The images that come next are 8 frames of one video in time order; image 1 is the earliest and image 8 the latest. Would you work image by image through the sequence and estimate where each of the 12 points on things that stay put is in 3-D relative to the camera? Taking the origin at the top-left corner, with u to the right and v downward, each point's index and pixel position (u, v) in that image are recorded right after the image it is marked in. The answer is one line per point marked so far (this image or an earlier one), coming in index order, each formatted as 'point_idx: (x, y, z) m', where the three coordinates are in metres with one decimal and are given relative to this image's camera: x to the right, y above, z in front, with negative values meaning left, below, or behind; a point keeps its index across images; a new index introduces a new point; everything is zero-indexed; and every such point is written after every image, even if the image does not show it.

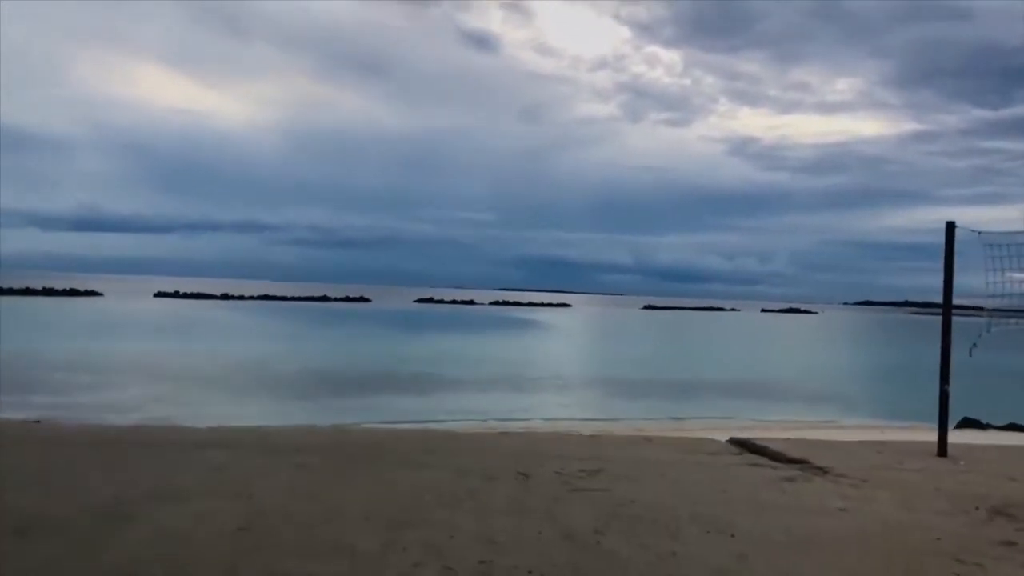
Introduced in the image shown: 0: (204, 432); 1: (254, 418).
0: (-2.7, -1.3, +8.2) m
1: (-5.2, -2.6, +18.4) m
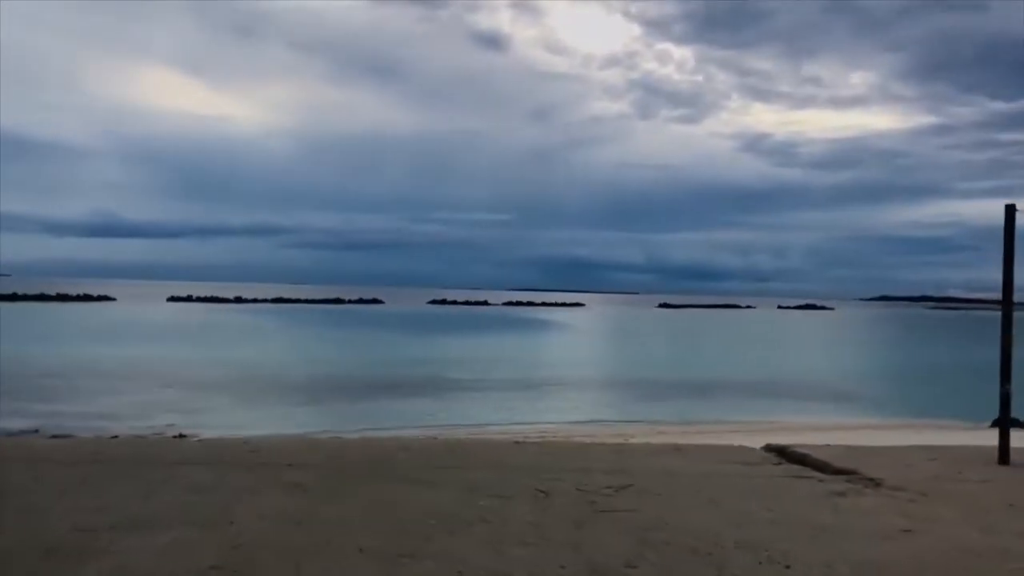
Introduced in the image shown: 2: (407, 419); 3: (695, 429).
0: (-2.6, -1.3, +7.5) m
1: (-4.9, -2.7, +17.8) m
2: (-2.1, -2.7, +18.5) m
3: (+3.2, -2.5, +16.2) m
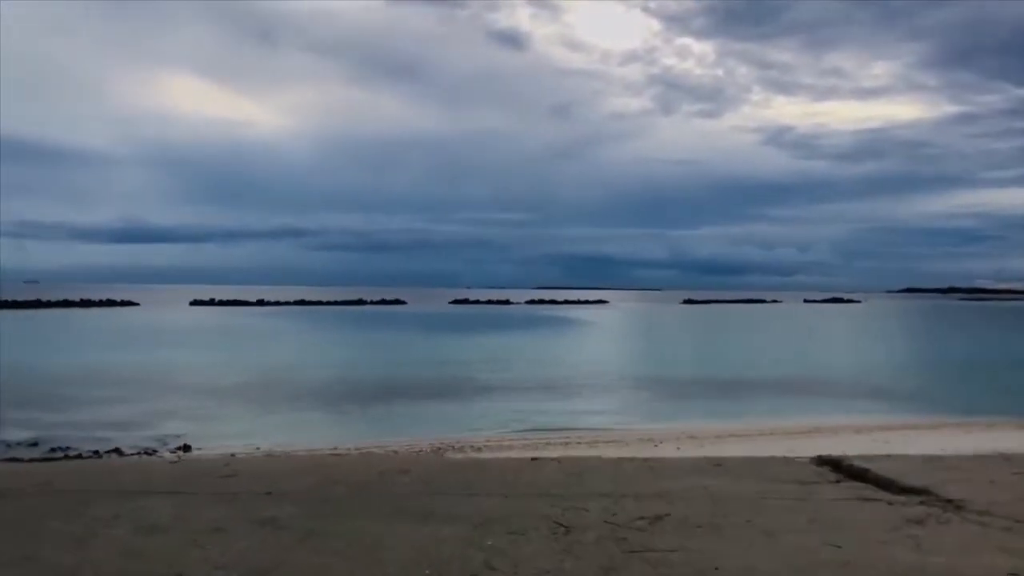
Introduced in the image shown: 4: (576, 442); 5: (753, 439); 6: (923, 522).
0: (-2.5, -1.3, +6.7) m
1: (-4.5, -2.7, +17.1) m
2: (-1.7, -2.6, +17.7) m
3: (+3.5, -2.4, +15.3) m
4: (+0.9, -2.3, +13.6) m
5: (+3.7, -2.3, +14.1) m
6: (+2.2, -1.2, +4.9) m
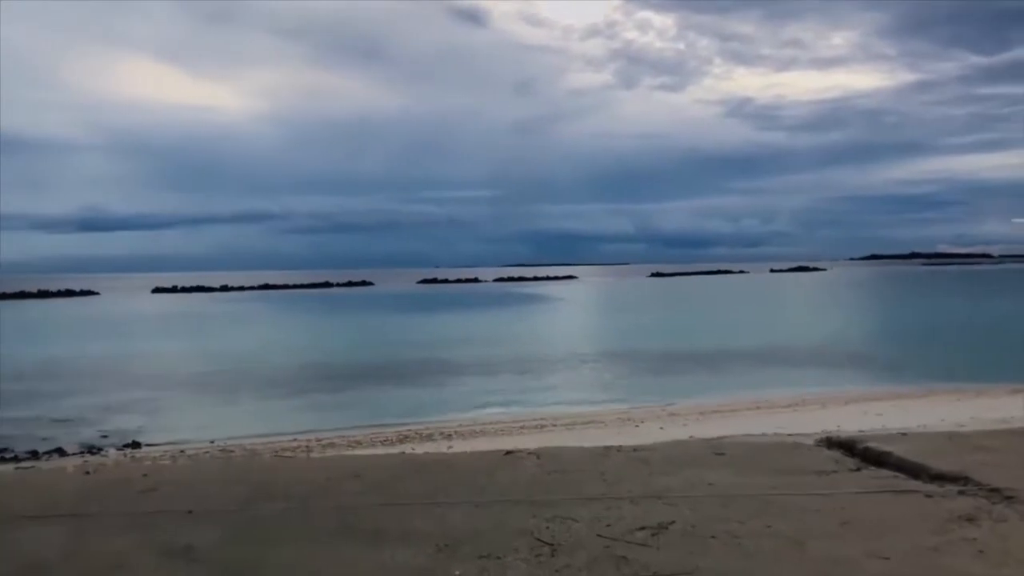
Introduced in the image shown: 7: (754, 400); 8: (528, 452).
0: (-2.7, -1.2, +5.8) m
1: (-5.0, -2.4, +16.1) m
2: (-2.2, -2.2, +16.8) m
3: (+3.1, -1.9, +14.6) m
4: (+0.5, -1.9, +12.8) m
5: (+3.2, -1.8, +13.4) m
6: (+2.1, -1.0, +4.1) m
7: (+4.1, -1.9, +15.9) m
8: (+0.1, -1.2, +6.7) m
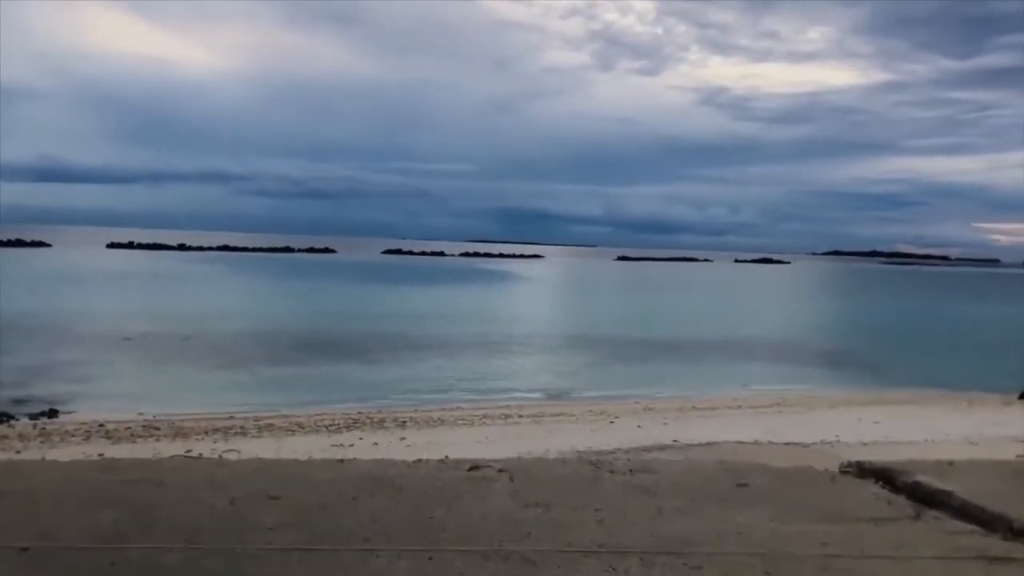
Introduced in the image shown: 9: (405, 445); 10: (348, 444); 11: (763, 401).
0: (-2.8, -0.9, +4.5) m
1: (-5.6, -1.7, +14.7) m
2: (-2.8, -1.7, +15.5) m
3: (+2.5, -1.7, +13.5) m
4: (+0.1, -1.6, +11.6) m
5: (+2.7, -1.7, +12.3) m
6: (+2.0, -1.1, +3.0) m
7: (+3.5, -1.8, +14.8) m
8: (-0.1, -1.0, +5.4) m
9: (-1.1, -1.6, +9.3) m
10: (-1.7, -1.6, +9.4) m
11: (+3.8, -1.7, +14.1) m
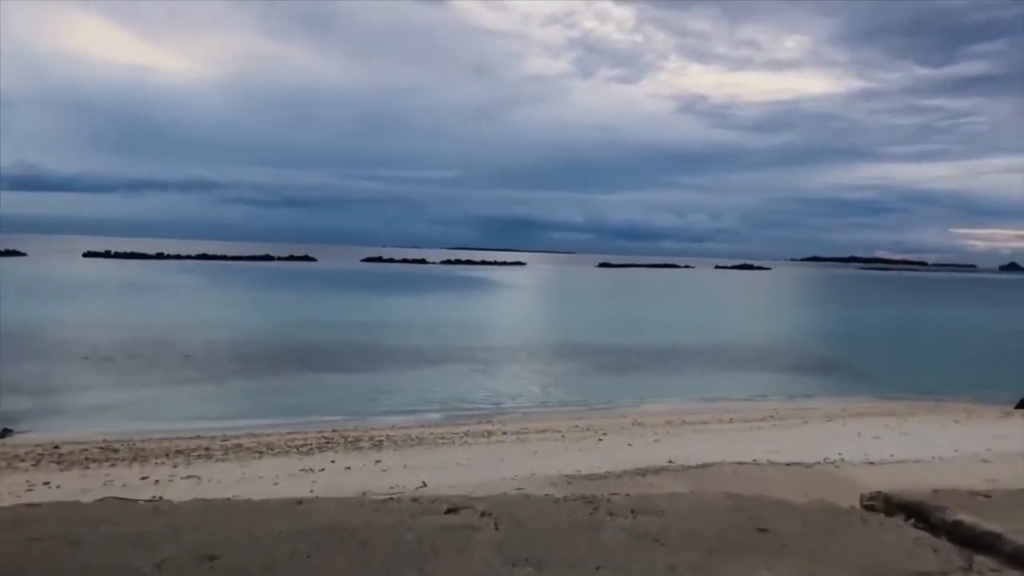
0: (-2.9, -1.0, +3.8) m
1: (-5.9, -1.9, +13.9) m
2: (-3.1, -1.9, +14.8) m
3: (+2.3, -1.8, +12.9) m
4: (-0.1, -1.7, +10.9) m
5: (+2.5, -1.8, +11.7) m
6: (+1.9, -1.1, +2.4) m
7: (+3.3, -1.9, +14.2) m
8: (-0.2, -1.1, +4.8) m
9: (-1.2, -1.7, +8.6) m
10: (-1.8, -1.7, +8.7) m
11: (+3.6, -1.8, +13.5) m
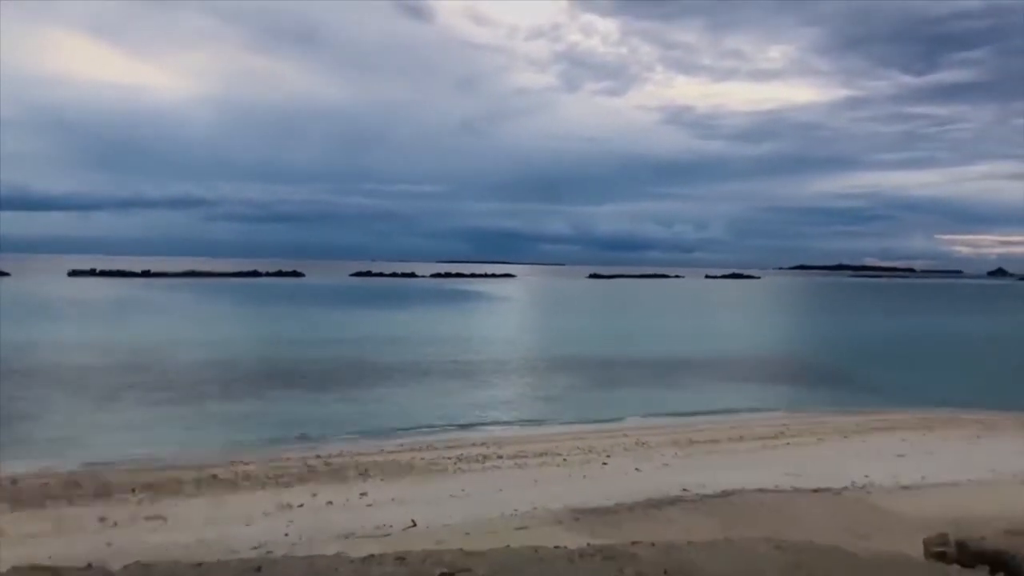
0: (-2.9, -1.1, +3.0) m
1: (-5.9, -2.2, +13.1) m
2: (-3.2, -2.1, +14.0) m
3: (+2.2, -2.0, +12.1) m
4: (-0.2, -1.9, +10.2) m
5: (+2.5, -1.9, +11.0) m
6: (+2.0, -1.1, +1.7) m
7: (+3.2, -2.0, +13.5) m
8: (-0.1, -1.2, +4.0) m
9: (-1.2, -1.8, +7.8) m
10: (-1.8, -1.8, +7.9) m
11: (+3.5, -2.0, +12.8) m
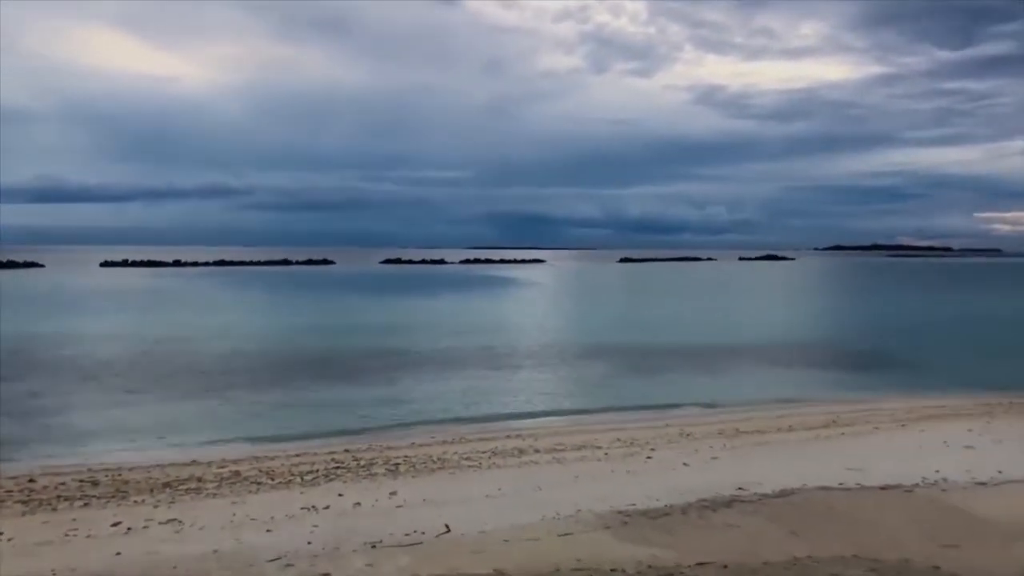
0: (-2.7, -1.1, +2.5) m
1: (-5.4, -2.0, +12.7) m
2: (-2.7, -1.9, +13.5) m
3: (+2.7, -1.7, +11.5) m
4: (+0.2, -1.7, +9.6) m
5: (+2.9, -1.7, +10.3) m
6: (+2.1, -1.1, +1.0) m
7: (+3.7, -1.8, +12.8) m
8: (0.0, -1.1, +3.5) m
9: (-0.9, -1.7, +7.3) m
10: (-1.5, -1.7, +7.4) m
11: (+4.0, -1.7, +12.1) m
